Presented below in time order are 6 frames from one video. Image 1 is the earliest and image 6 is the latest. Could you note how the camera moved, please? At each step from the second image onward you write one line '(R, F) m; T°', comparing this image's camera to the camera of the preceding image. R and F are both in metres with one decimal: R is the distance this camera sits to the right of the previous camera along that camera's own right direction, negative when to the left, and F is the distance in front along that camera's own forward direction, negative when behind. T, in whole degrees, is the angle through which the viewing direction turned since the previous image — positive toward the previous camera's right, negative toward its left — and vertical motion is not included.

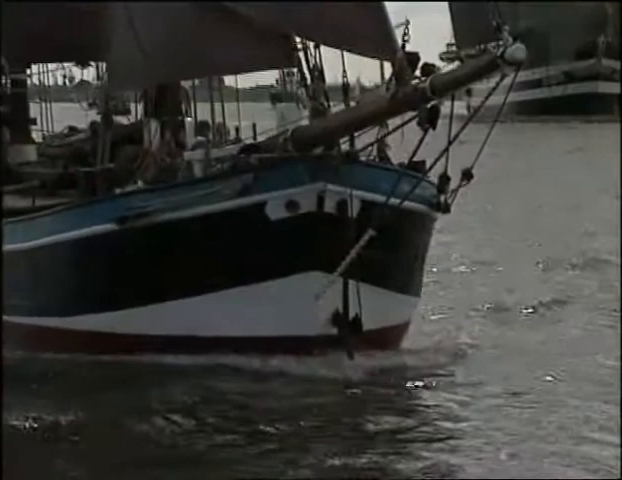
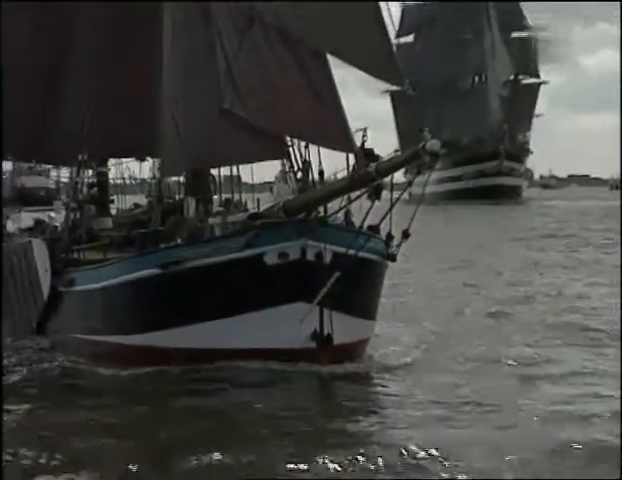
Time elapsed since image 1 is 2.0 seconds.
(+1.0, -1.1) m; -13°
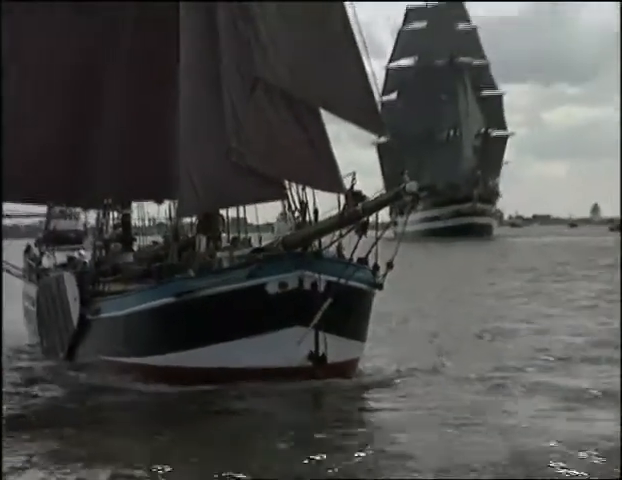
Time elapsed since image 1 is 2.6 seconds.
(0.0, -0.5) m; 0°
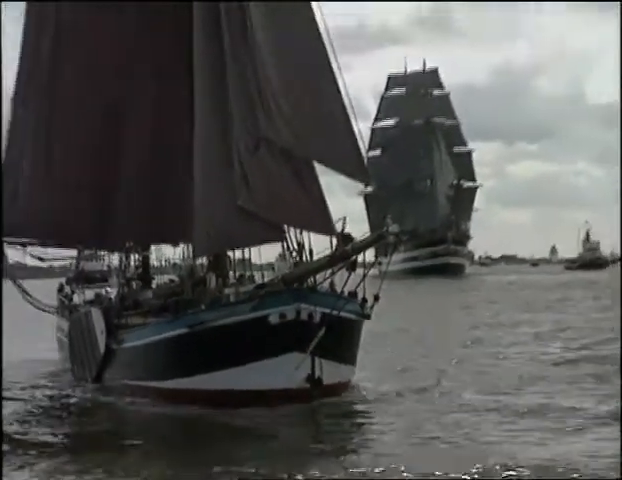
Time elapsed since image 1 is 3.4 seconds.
(-0.1, -0.7) m; +1°
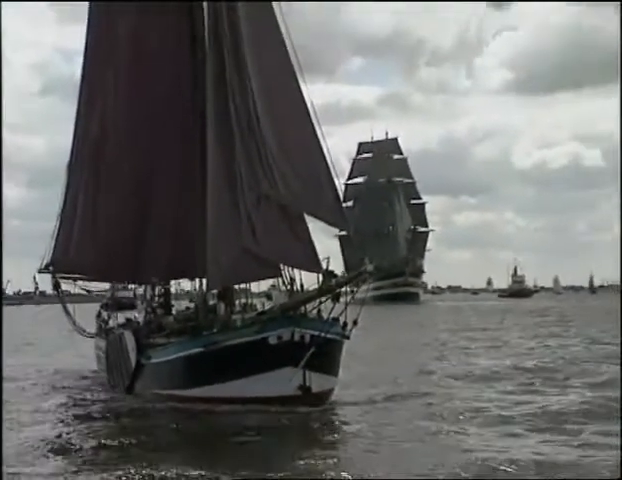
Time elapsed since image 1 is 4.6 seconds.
(-0.5, -1.4) m; +5°
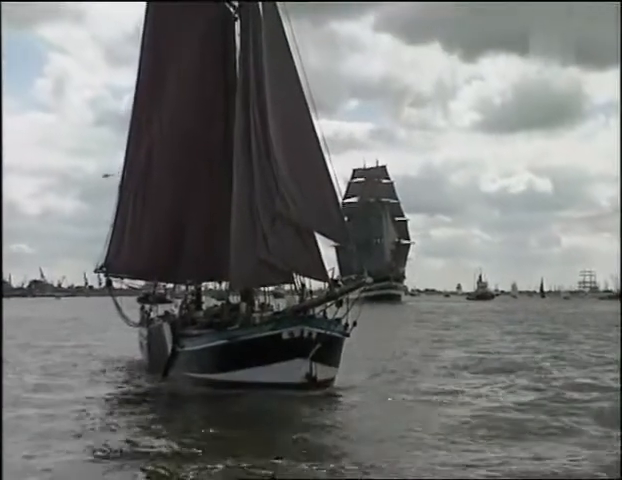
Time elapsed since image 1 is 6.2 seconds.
(-0.7, -1.3) m; +5°
